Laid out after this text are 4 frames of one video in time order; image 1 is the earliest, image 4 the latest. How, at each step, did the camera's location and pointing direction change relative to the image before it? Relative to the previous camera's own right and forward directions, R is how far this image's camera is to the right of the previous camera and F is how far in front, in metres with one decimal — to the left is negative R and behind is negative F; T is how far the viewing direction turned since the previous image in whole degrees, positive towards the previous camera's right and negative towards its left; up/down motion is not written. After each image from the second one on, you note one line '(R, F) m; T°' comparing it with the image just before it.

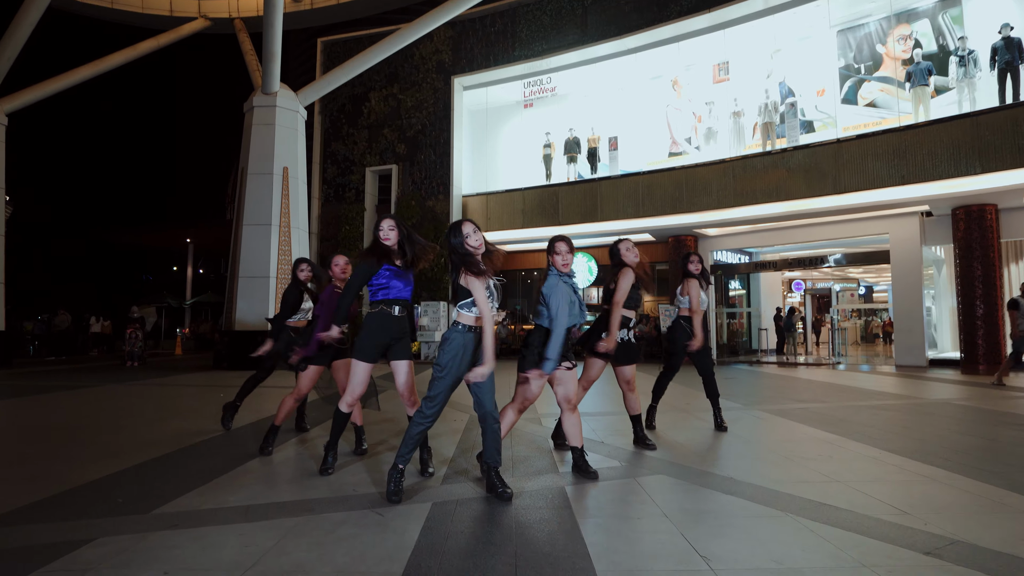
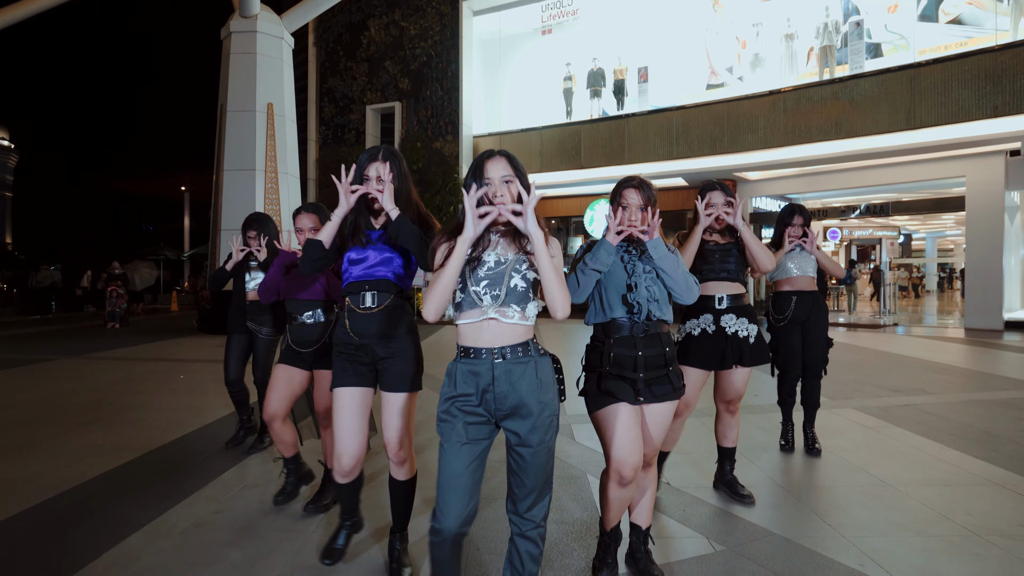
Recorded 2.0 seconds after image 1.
(-0.1, +1.6) m; -1°
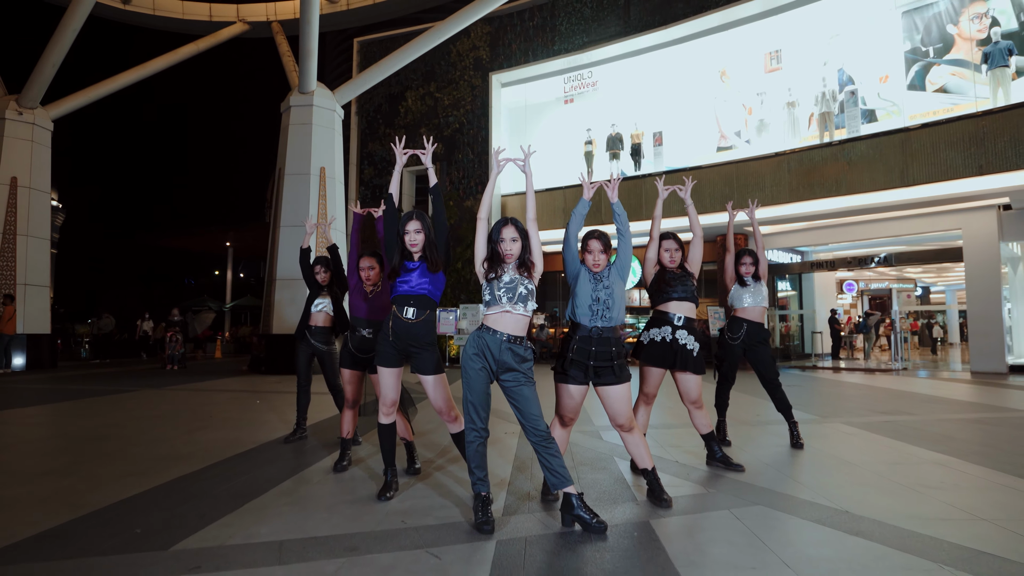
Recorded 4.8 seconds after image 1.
(-0.2, -1.1) m; -2°
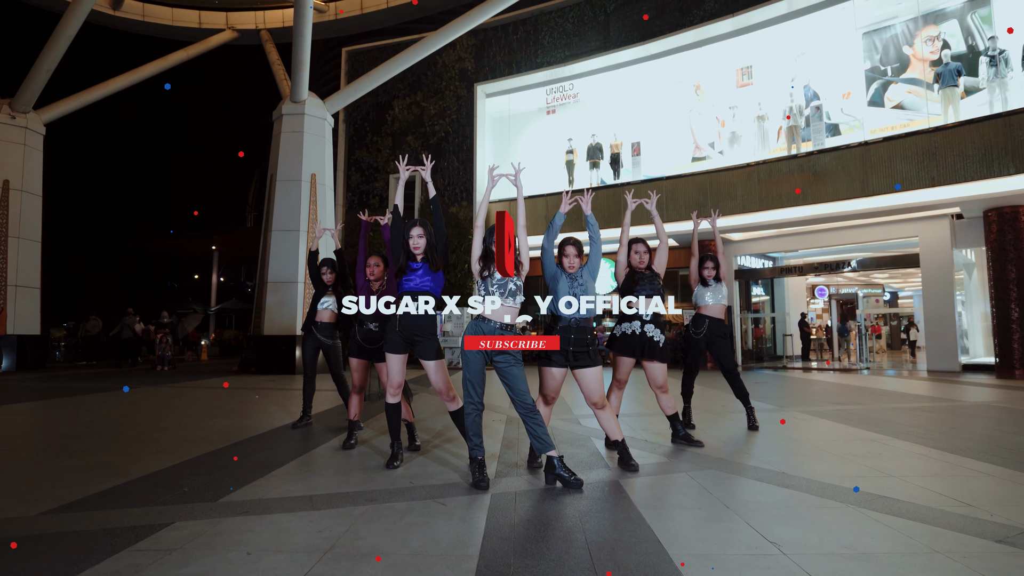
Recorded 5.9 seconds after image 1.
(-0.1, -0.6) m; +2°
